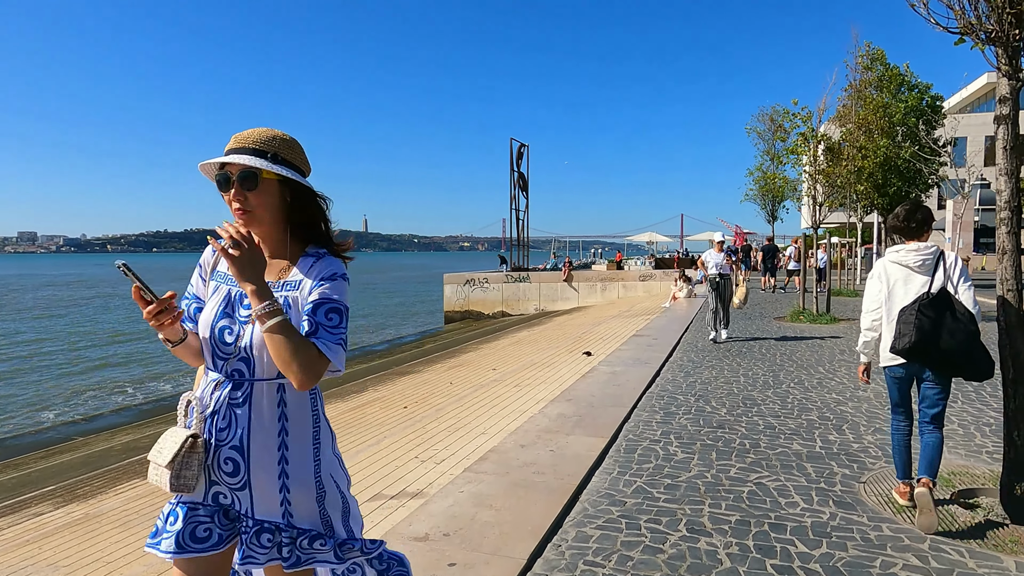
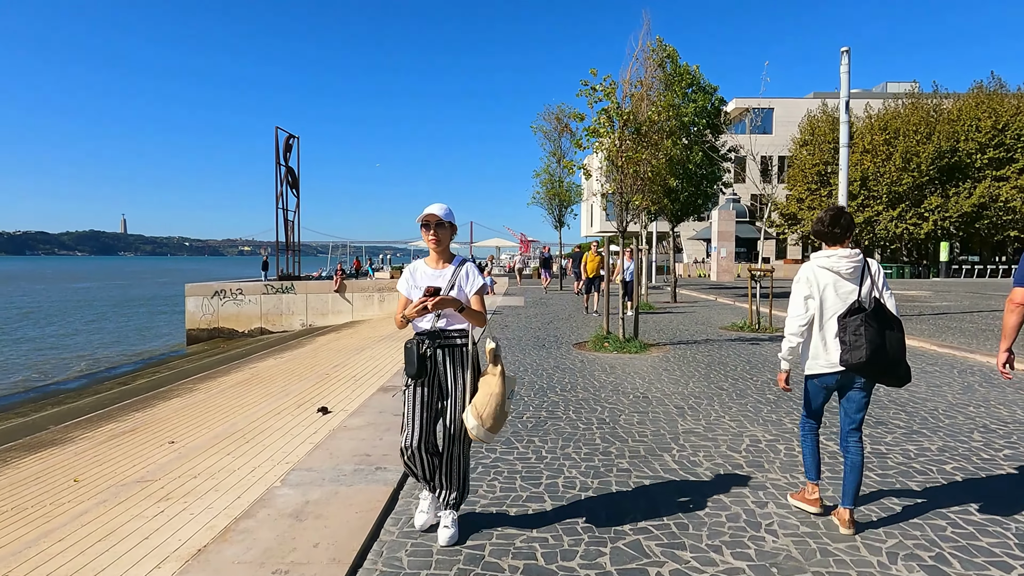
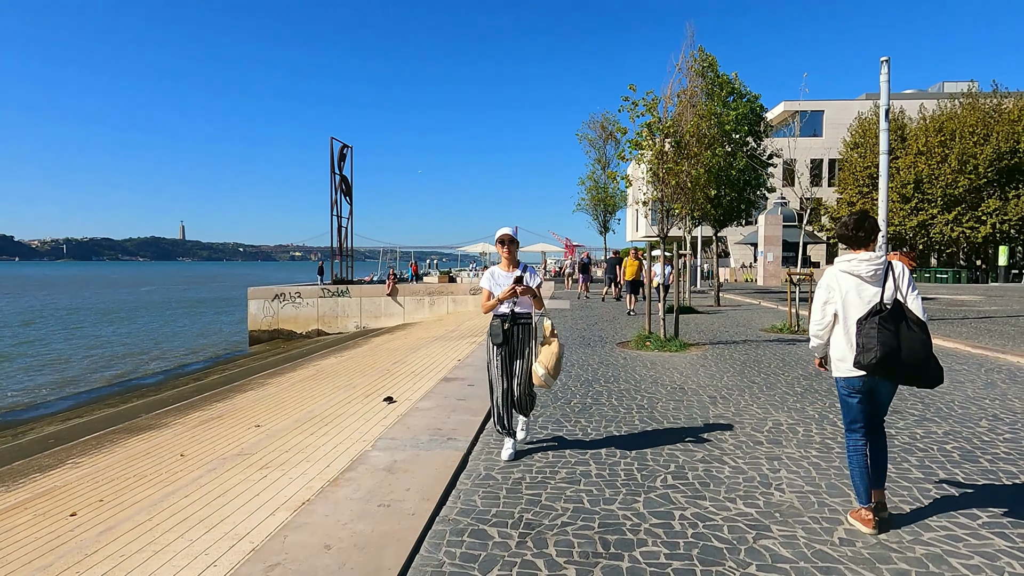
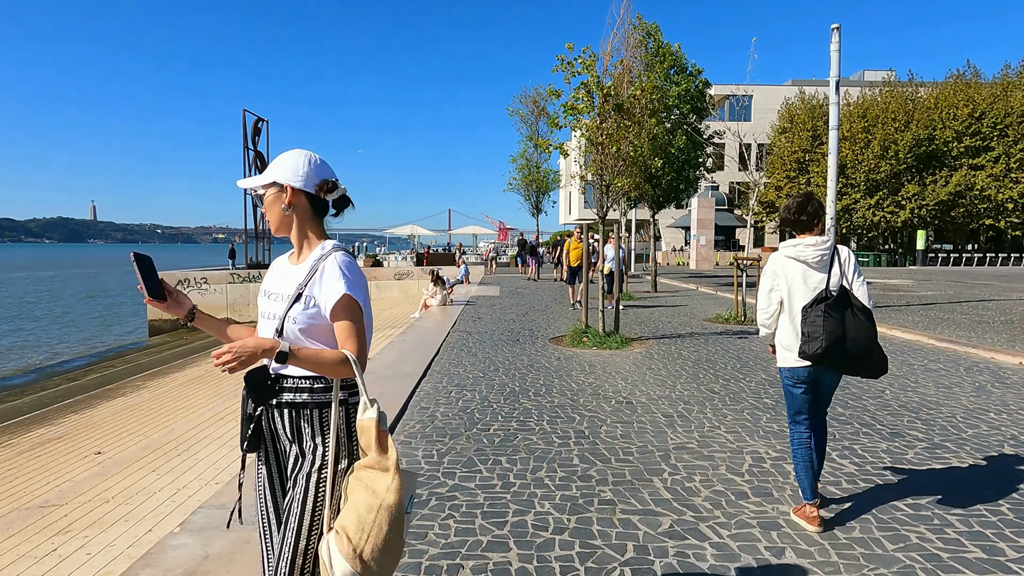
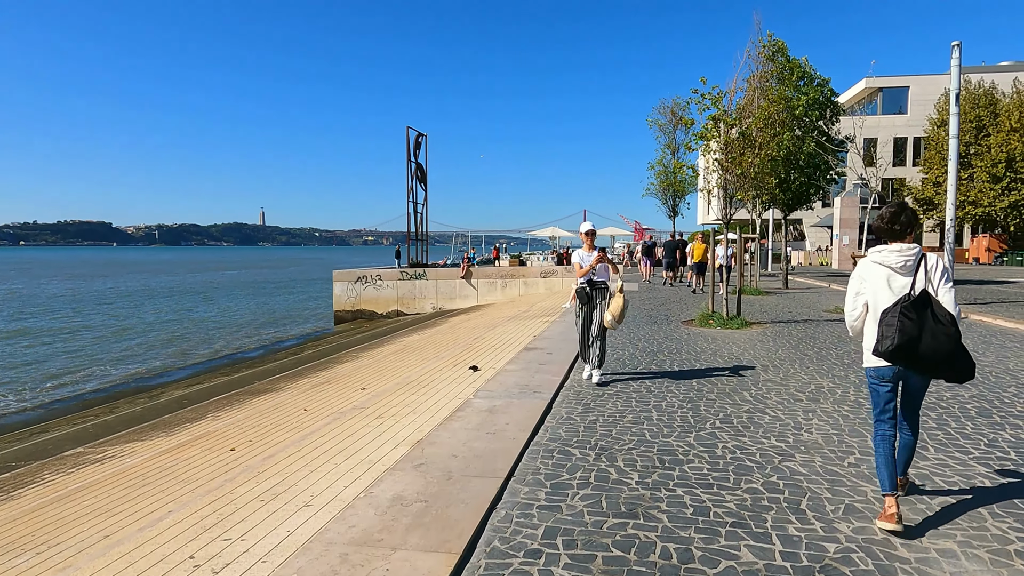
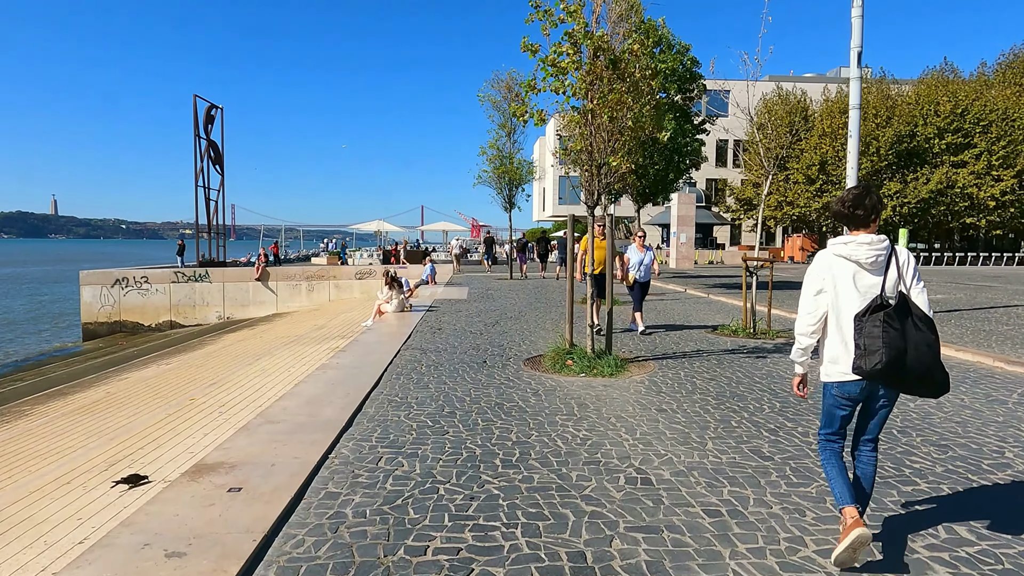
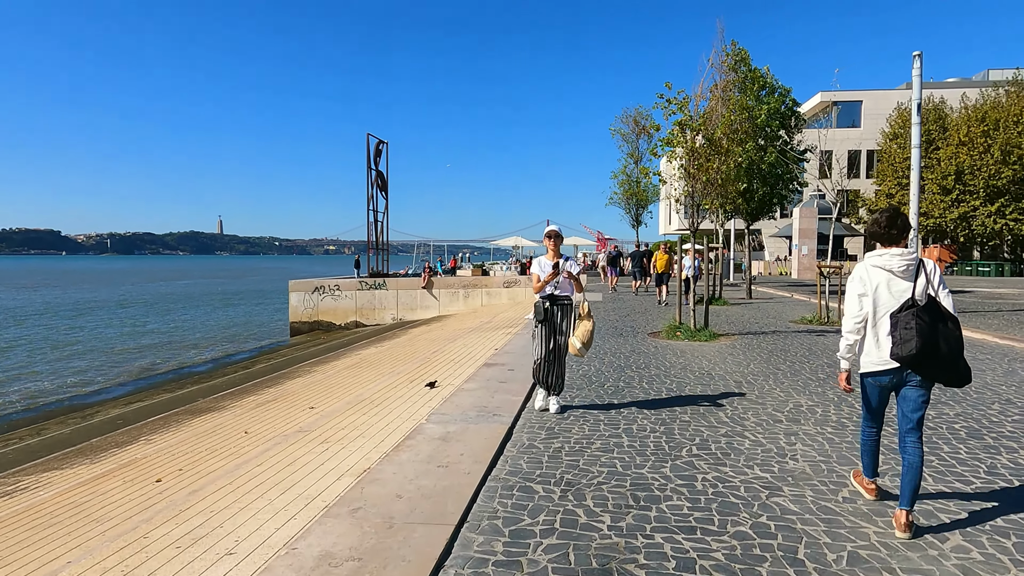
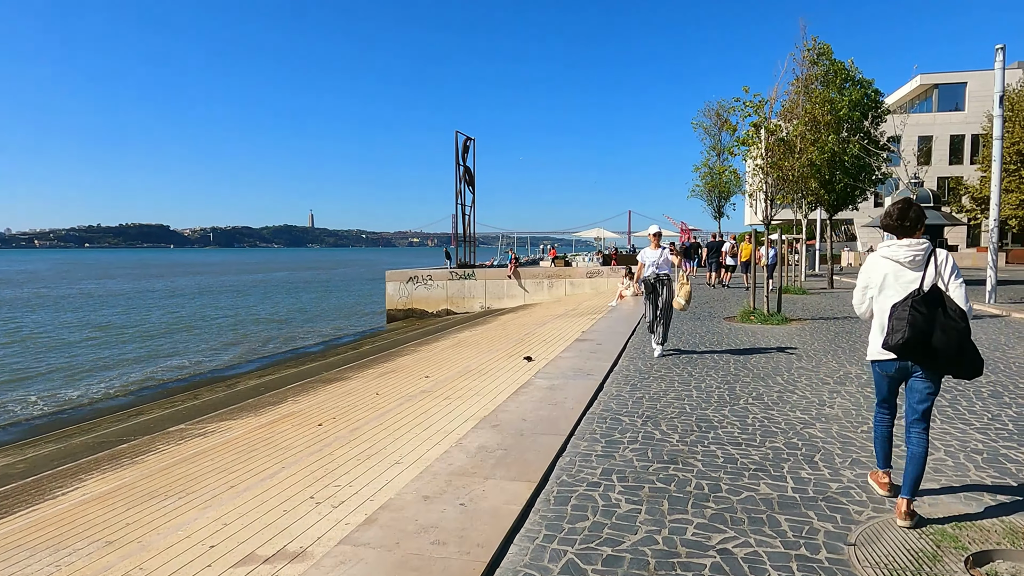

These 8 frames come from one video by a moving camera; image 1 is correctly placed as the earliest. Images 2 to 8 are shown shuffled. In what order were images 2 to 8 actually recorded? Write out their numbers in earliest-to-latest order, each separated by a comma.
8, 5, 7, 3, 2, 4, 6
